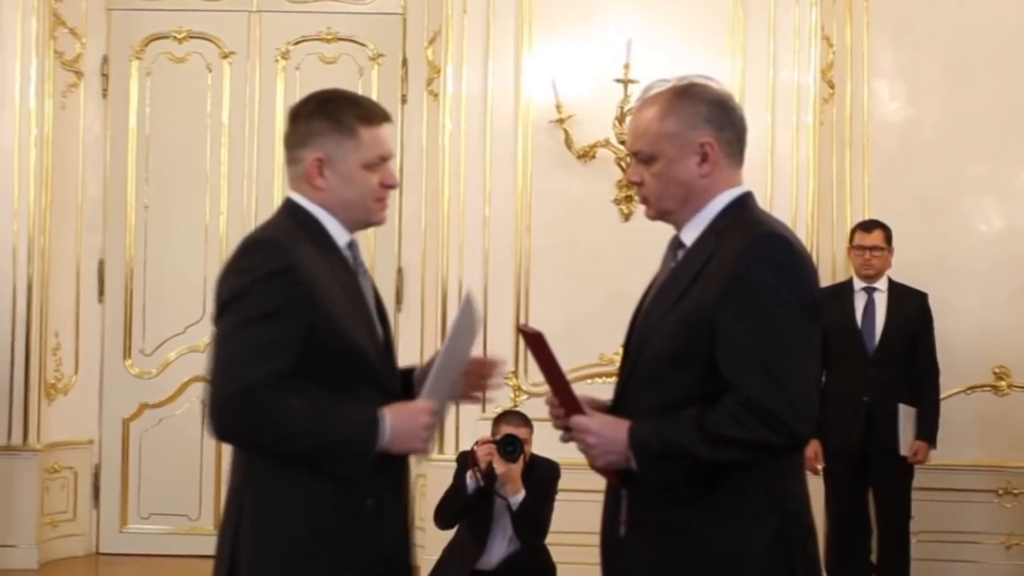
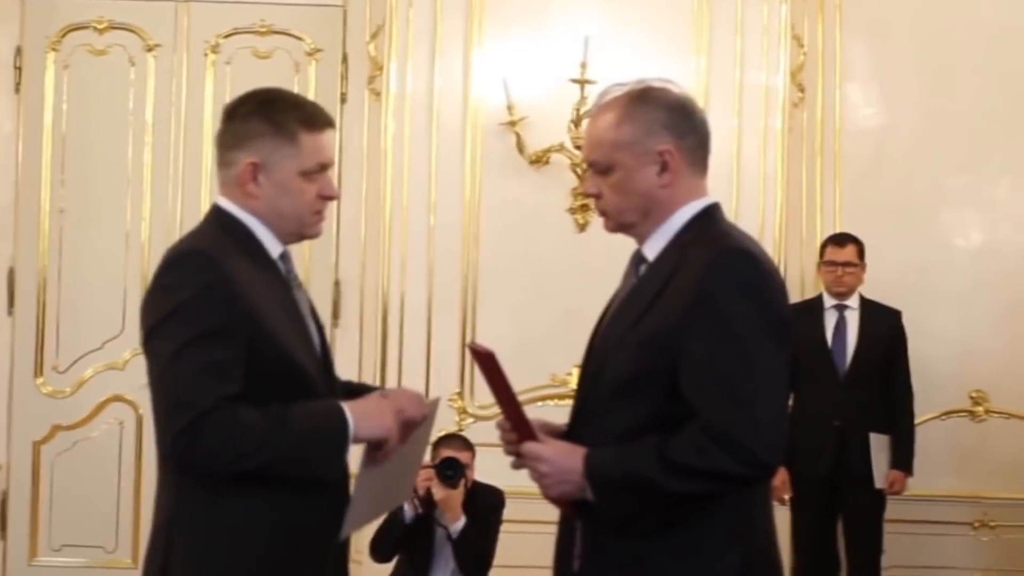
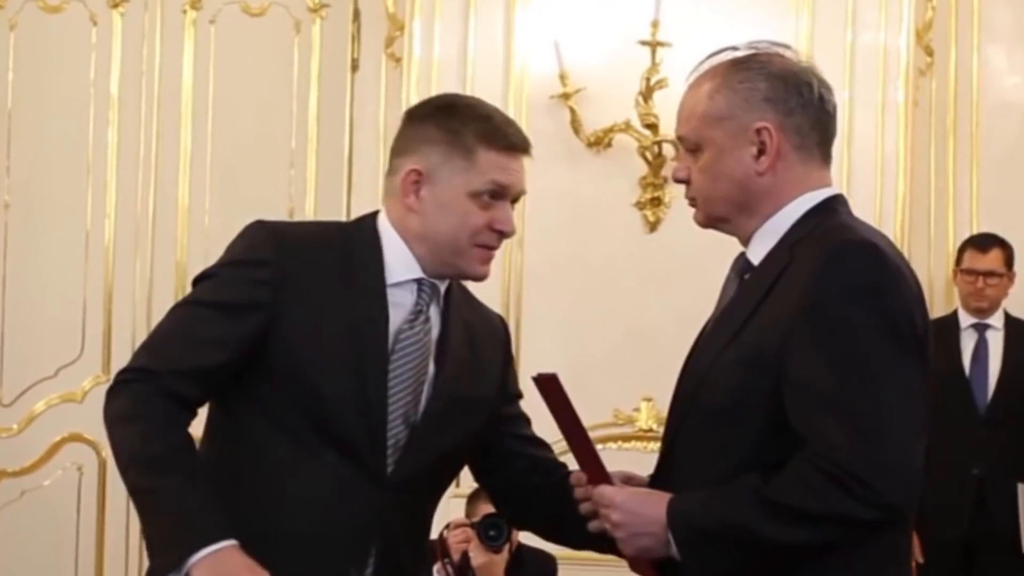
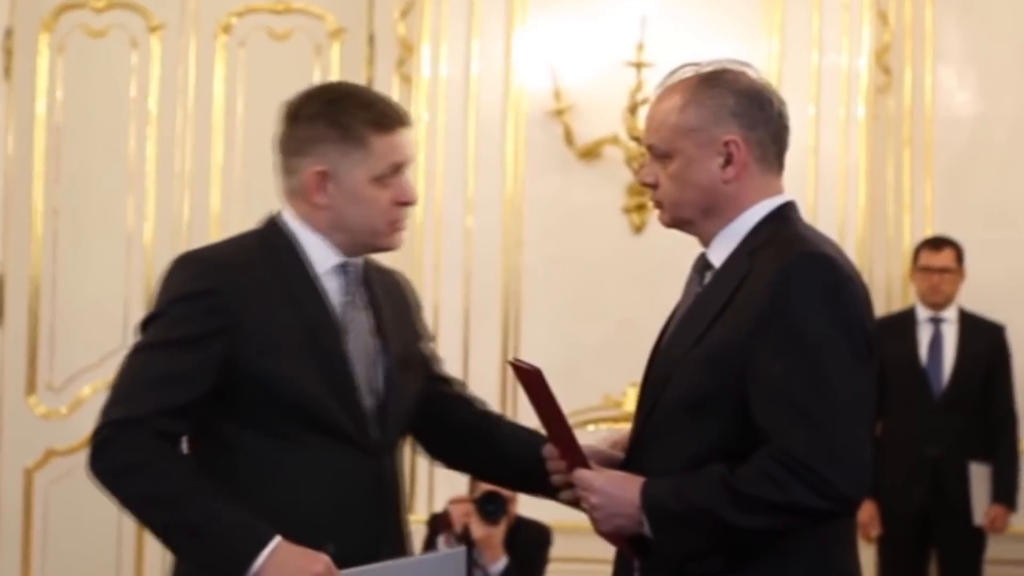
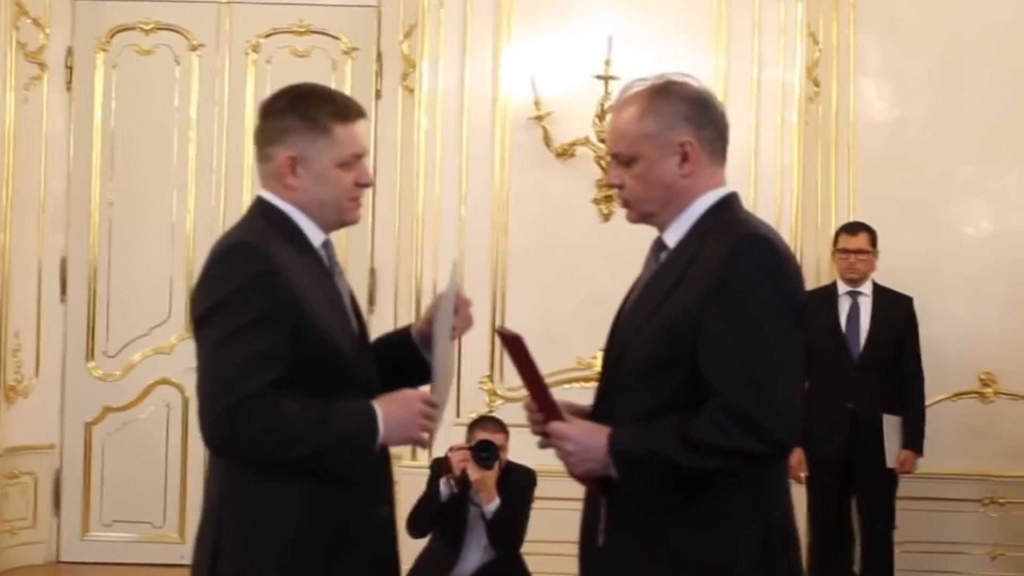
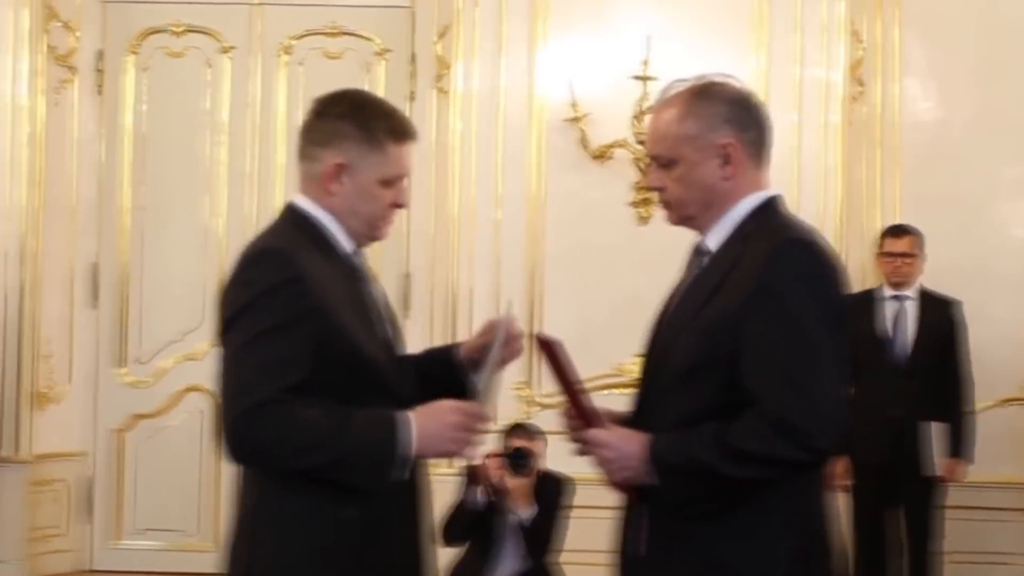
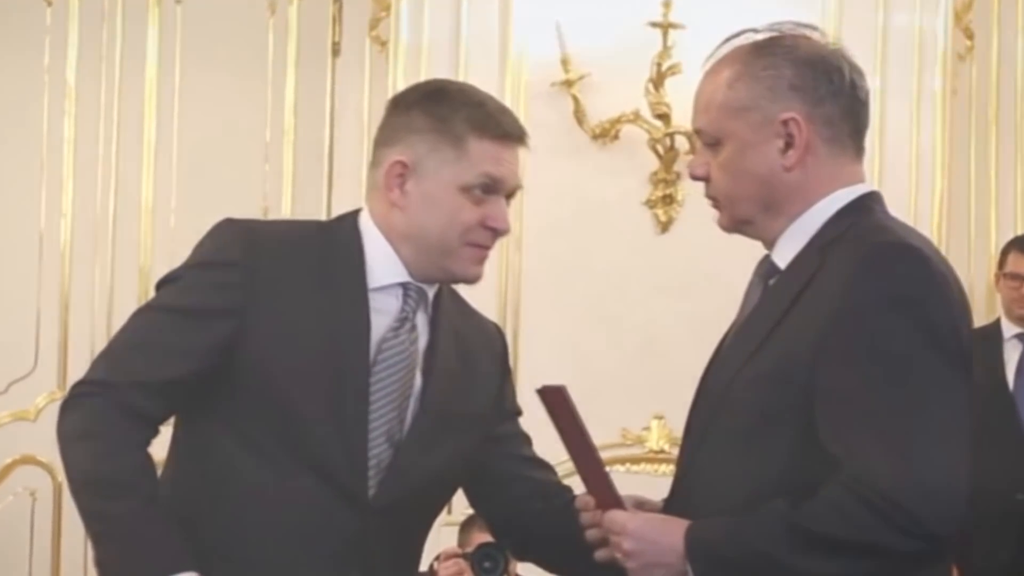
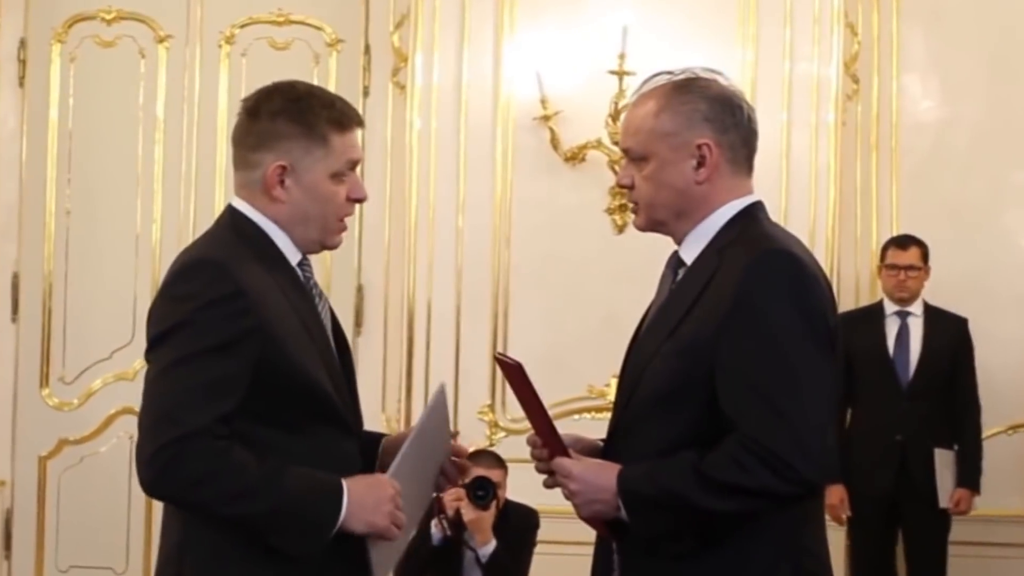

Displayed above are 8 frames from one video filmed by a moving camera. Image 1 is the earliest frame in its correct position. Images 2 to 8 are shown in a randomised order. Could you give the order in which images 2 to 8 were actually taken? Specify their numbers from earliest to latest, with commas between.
5, 6, 2, 8, 4, 3, 7
